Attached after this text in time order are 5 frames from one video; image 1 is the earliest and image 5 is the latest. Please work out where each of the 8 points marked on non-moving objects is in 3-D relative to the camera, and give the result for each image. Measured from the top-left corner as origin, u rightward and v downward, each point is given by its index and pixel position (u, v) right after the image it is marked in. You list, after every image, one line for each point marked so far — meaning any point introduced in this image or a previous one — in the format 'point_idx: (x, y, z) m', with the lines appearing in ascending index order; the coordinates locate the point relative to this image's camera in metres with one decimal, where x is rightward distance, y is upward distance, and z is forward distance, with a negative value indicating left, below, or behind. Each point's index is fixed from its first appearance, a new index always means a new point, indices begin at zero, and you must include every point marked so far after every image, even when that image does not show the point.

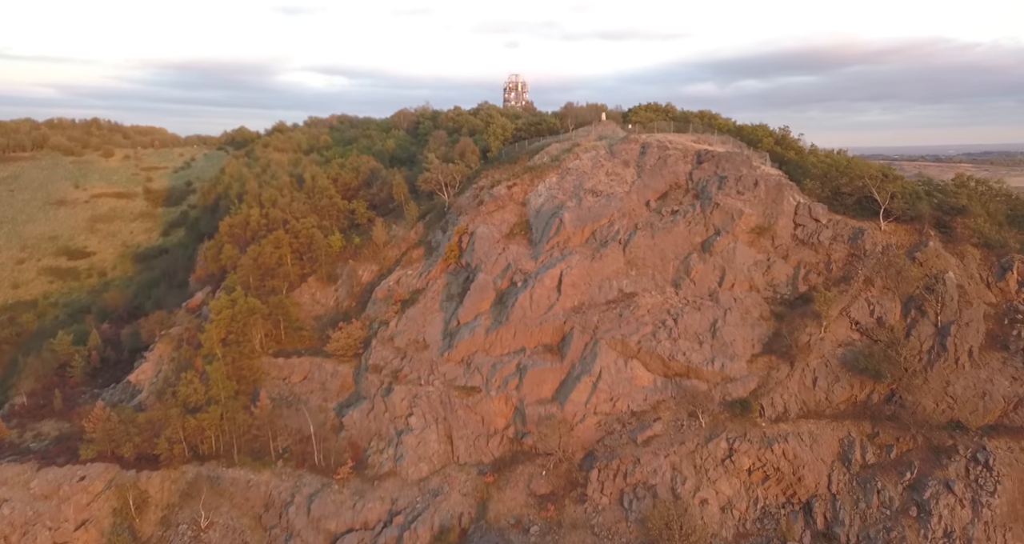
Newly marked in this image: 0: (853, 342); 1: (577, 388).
0: (+9.7, -2.0, +18.1) m
1: (+1.9, -3.4, +18.6) m
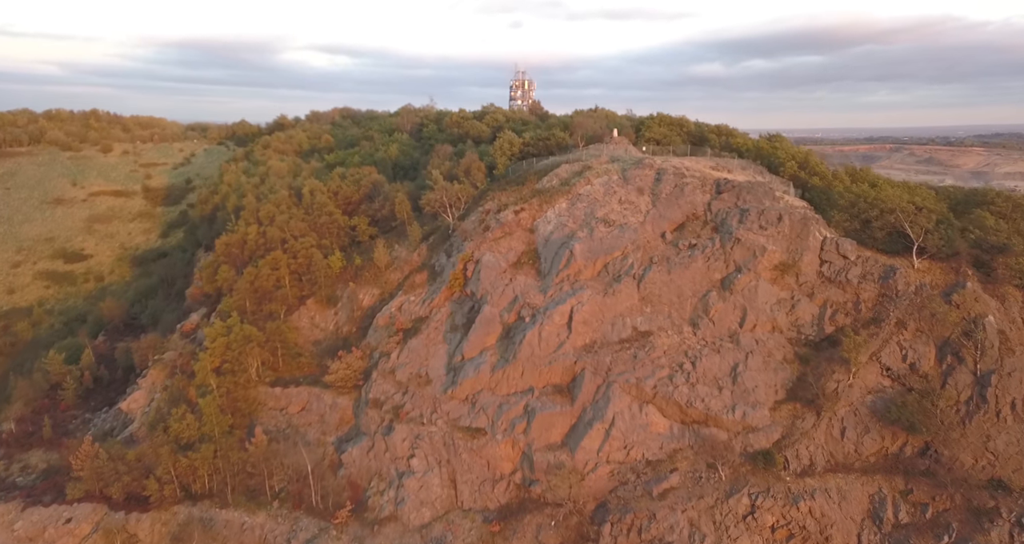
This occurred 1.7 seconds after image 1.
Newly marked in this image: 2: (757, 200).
0: (+10.0, -3.2, +17.0) m
1: (+2.1, -4.5, +17.5) m
2: (+7.4, +2.1, +19.3) m
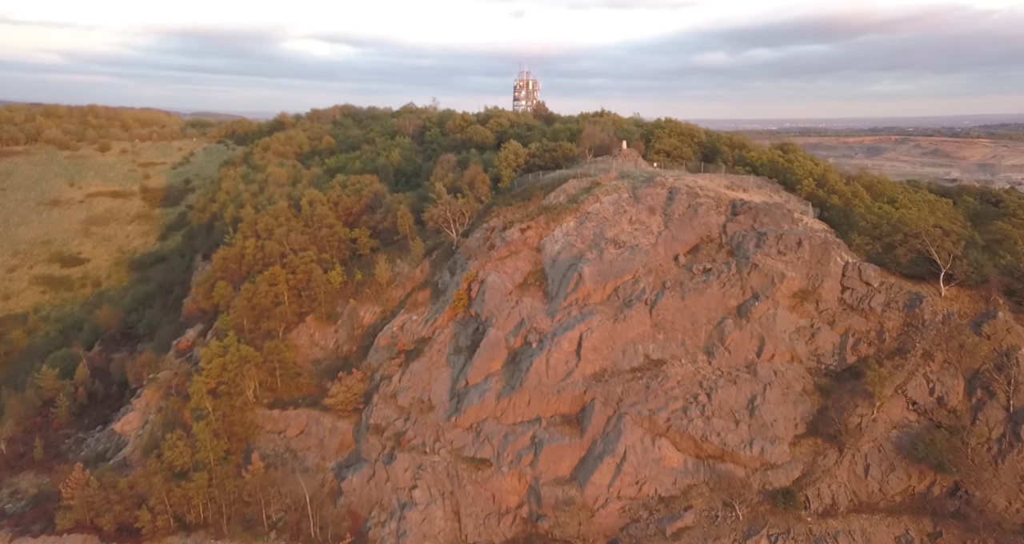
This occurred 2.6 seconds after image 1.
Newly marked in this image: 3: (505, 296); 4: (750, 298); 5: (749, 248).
0: (+10.1, -3.9, +16.2) m
1: (+2.3, -5.2, +16.8) m
2: (+7.6, +1.4, +18.4) m
3: (-0.2, -0.7, +19.7) m
4: (+6.7, -0.7, +17.7) m
5: (+6.8, +0.7, +18.1) m
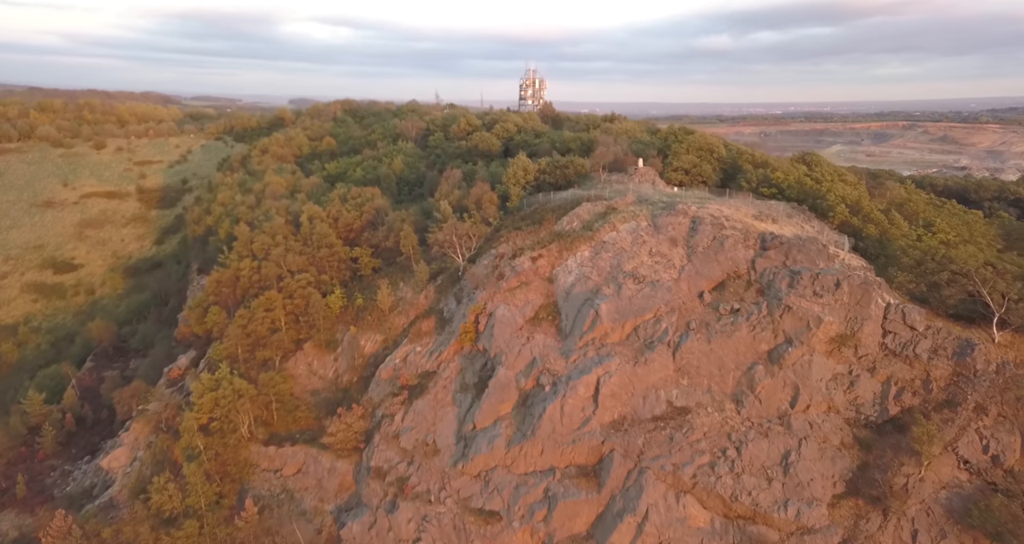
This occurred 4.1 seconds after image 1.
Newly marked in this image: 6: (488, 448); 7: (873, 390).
0: (+10.4, -5.0, +14.8) m
1: (+2.6, -6.3, +15.5) m
2: (+7.9, +0.4, +16.9) m
3: (+0.1, -1.7, +18.3) m
4: (+7.0, -1.8, +16.2) m
5: (+7.1, -0.3, +16.6) m
6: (-0.6, -4.8, +17.2) m
7: (+9.0, -2.9, +15.8) m
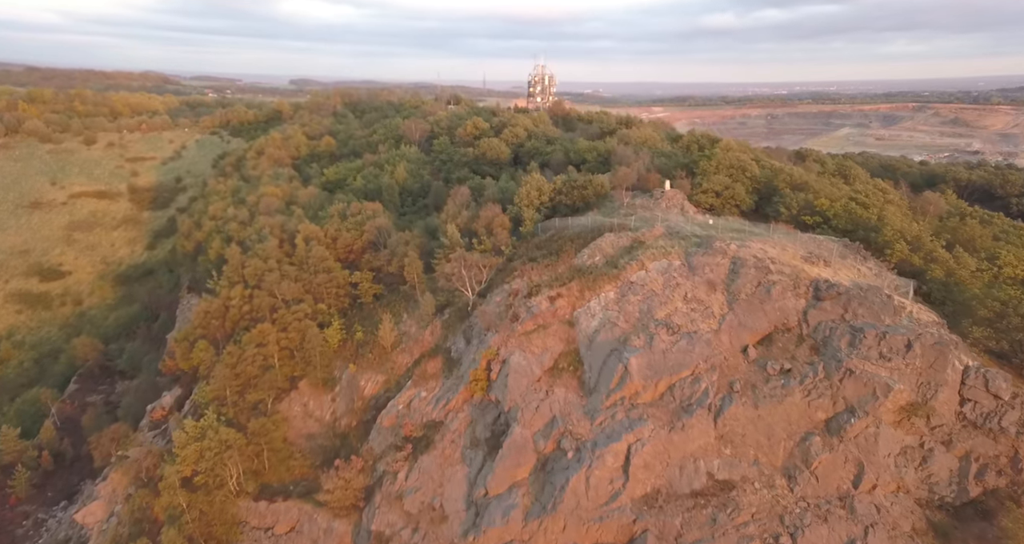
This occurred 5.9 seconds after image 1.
0: (+10.8, -6.3, +12.7) m
1: (+3.0, -7.5, +13.5) m
2: (+8.4, -0.8, +14.7) m
3: (+0.5, -2.9, +16.2) m
4: (+7.4, -3.0, +14.1) m
5: (+7.5, -1.6, +14.4) m
6: (-0.2, -6.0, +15.2) m
7: (+9.4, -4.2, +13.7) m
